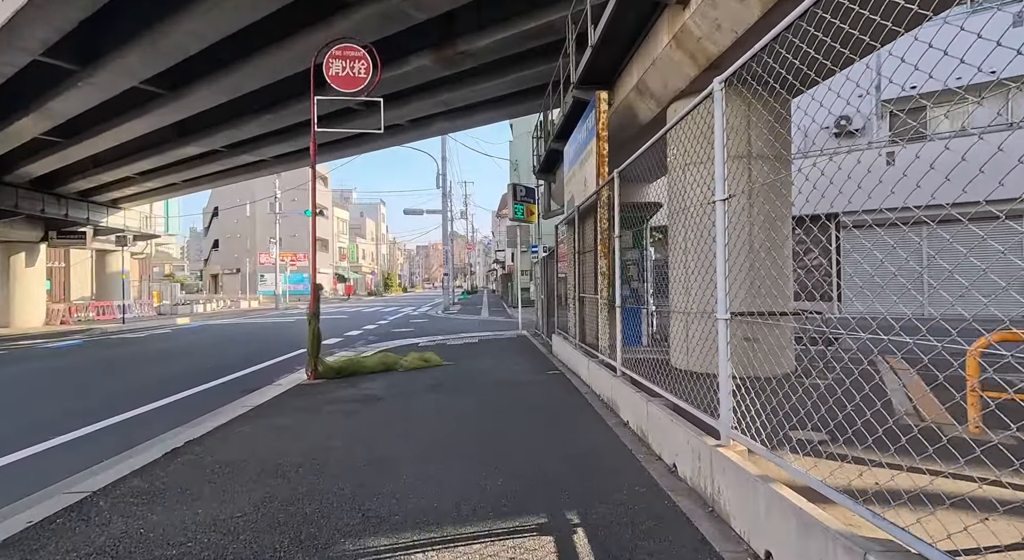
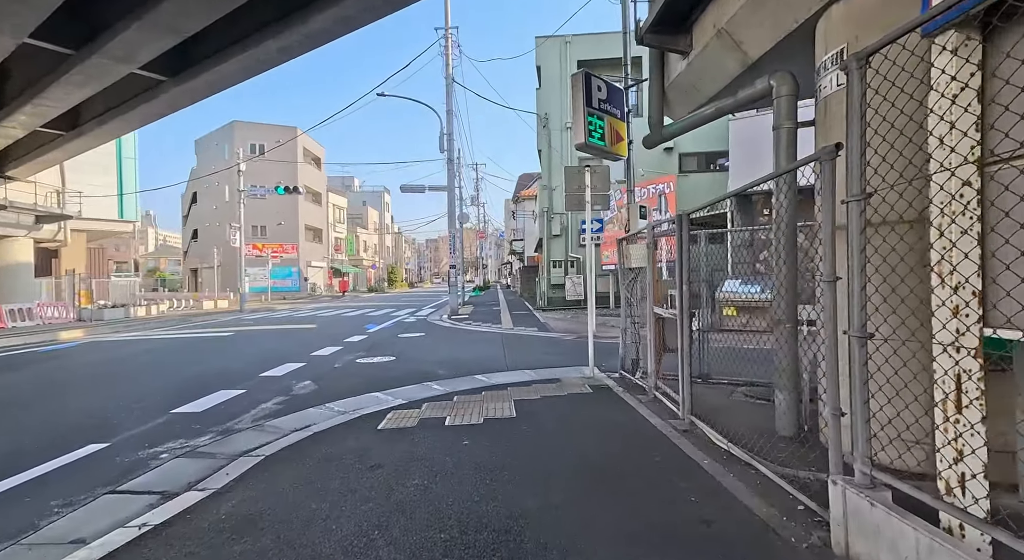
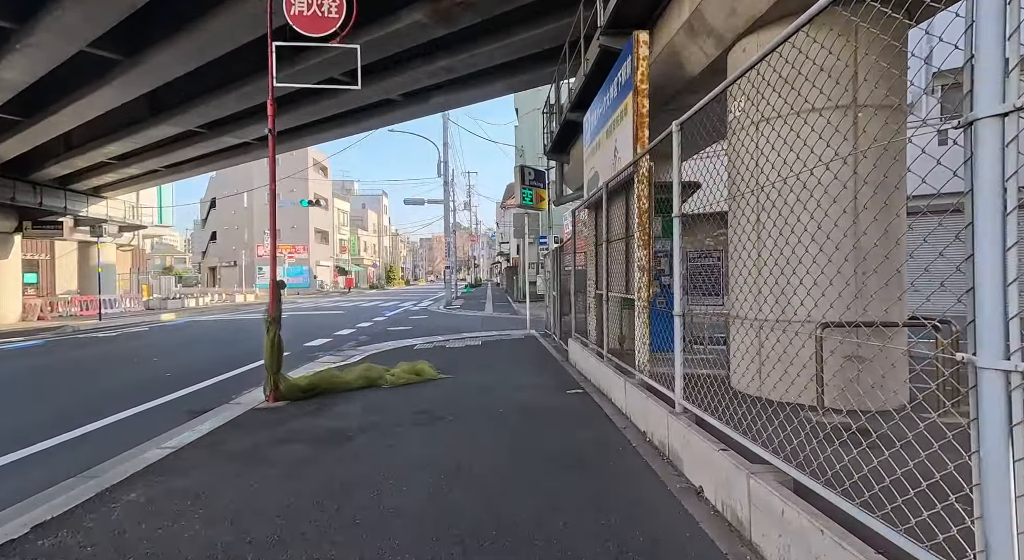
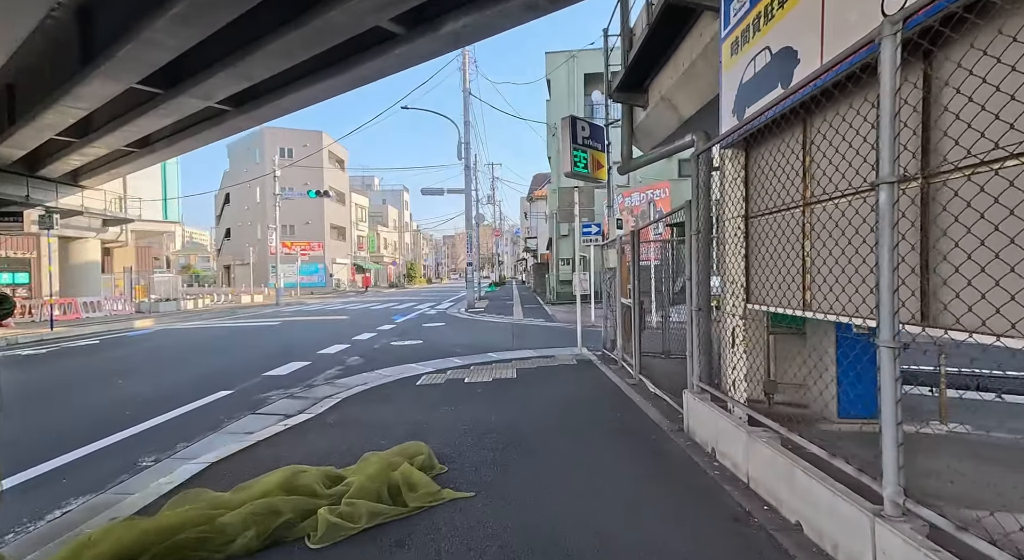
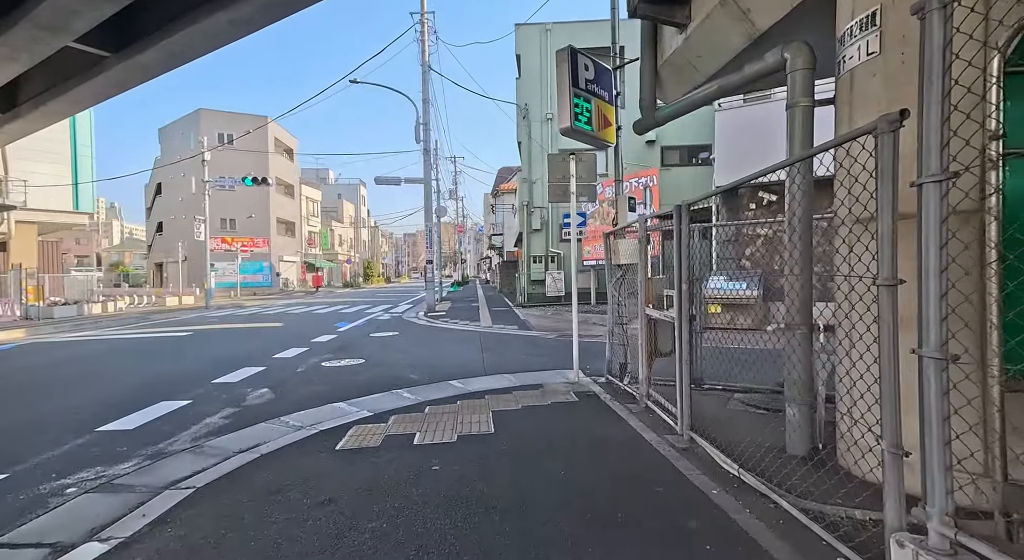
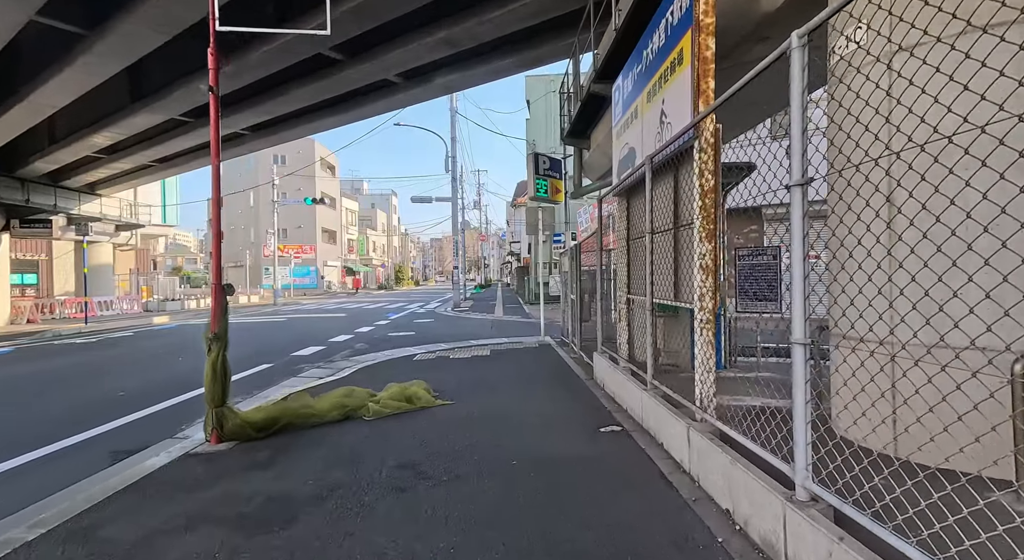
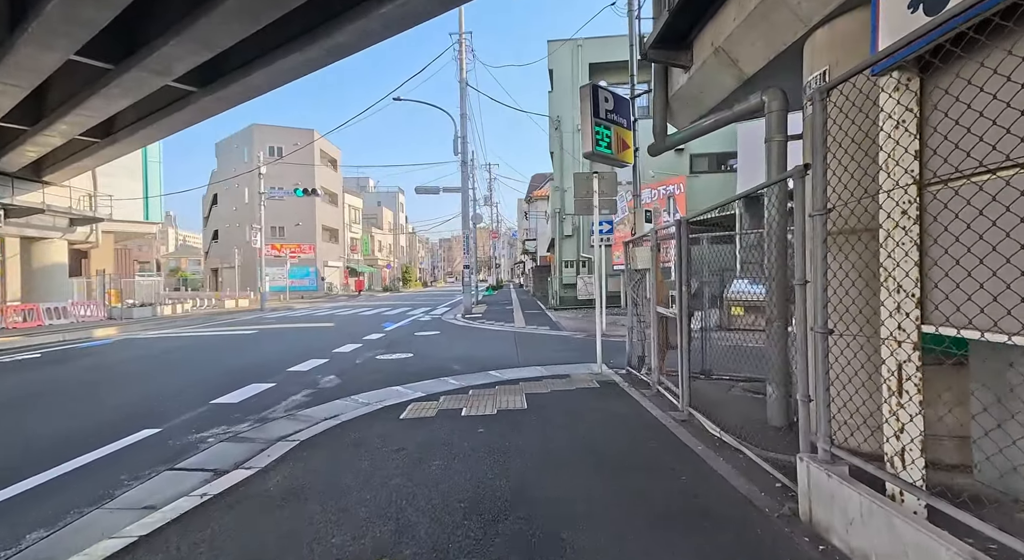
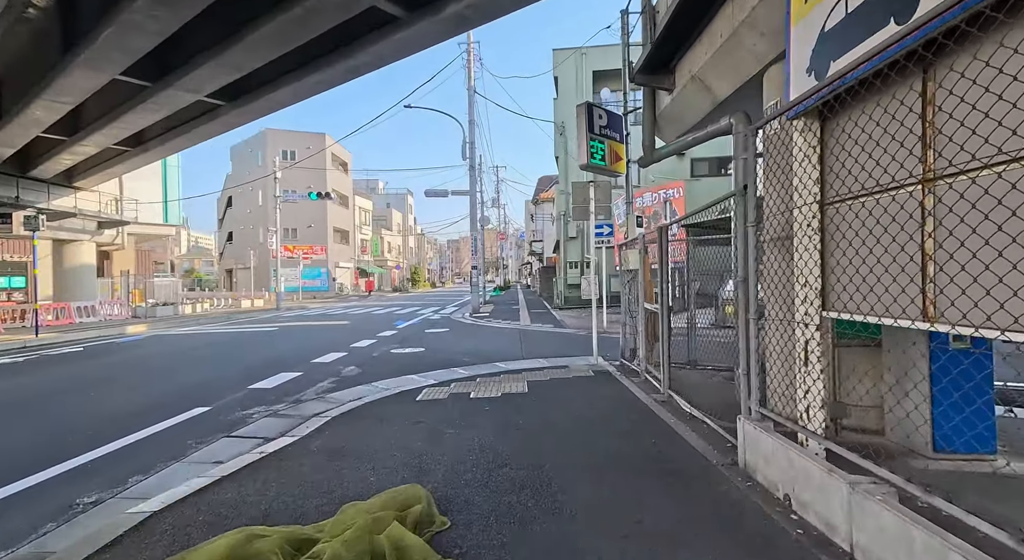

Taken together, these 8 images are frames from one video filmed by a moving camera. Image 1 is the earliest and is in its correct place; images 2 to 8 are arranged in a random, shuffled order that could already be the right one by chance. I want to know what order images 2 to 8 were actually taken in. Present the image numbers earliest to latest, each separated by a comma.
3, 6, 4, 8, 7, 2, 5
